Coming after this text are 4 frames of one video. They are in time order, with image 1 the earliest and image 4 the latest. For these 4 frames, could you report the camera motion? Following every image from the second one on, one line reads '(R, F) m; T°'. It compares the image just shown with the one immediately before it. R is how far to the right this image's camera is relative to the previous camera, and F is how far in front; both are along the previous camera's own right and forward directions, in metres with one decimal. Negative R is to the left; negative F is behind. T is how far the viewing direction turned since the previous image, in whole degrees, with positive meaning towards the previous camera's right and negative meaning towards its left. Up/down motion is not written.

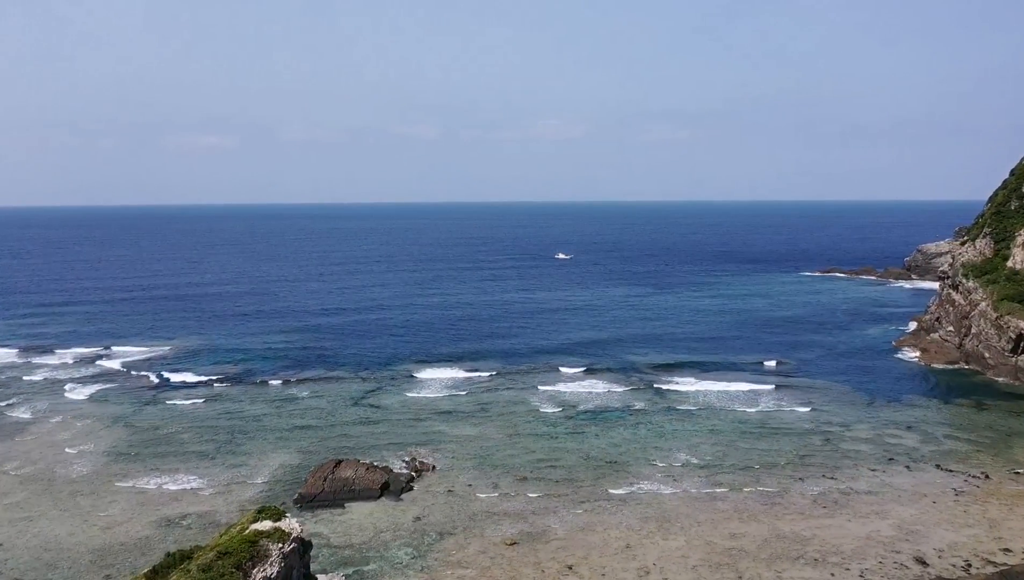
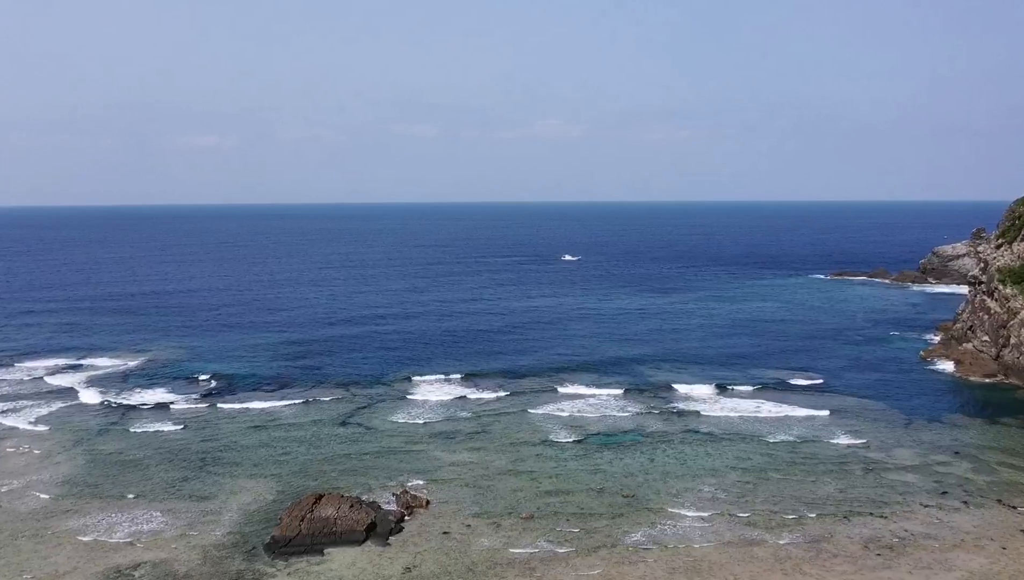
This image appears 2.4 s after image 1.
(-0.2, +4.6) m; 0°
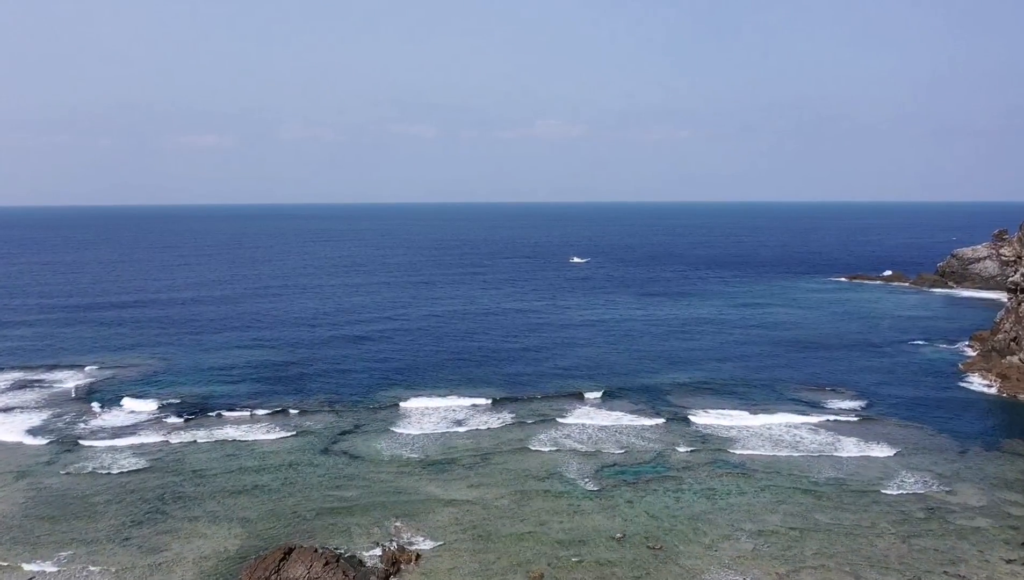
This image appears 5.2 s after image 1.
(-0.3, +5.4) m; 0°
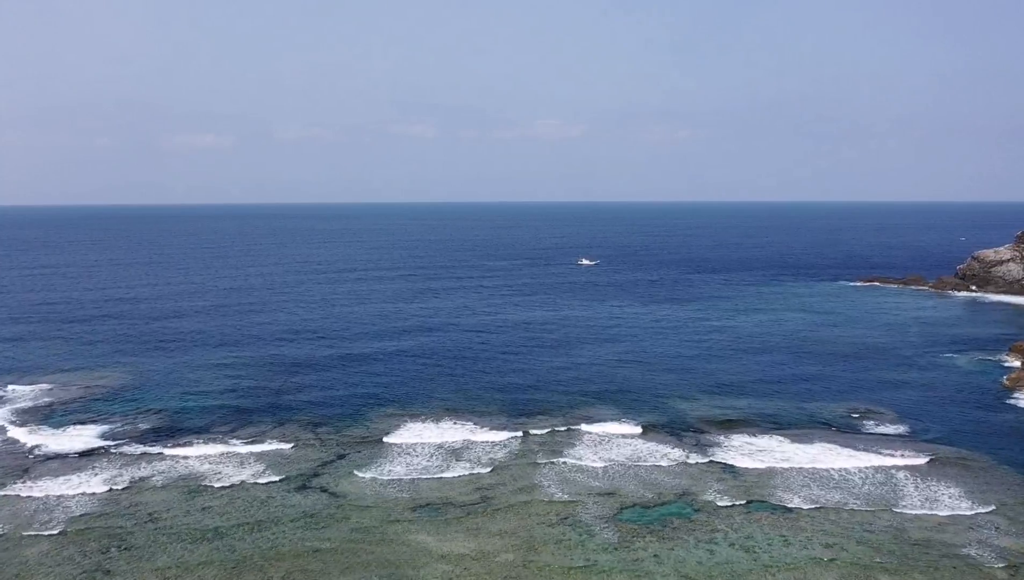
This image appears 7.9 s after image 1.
(-0.2, +5.3) m; 0°
